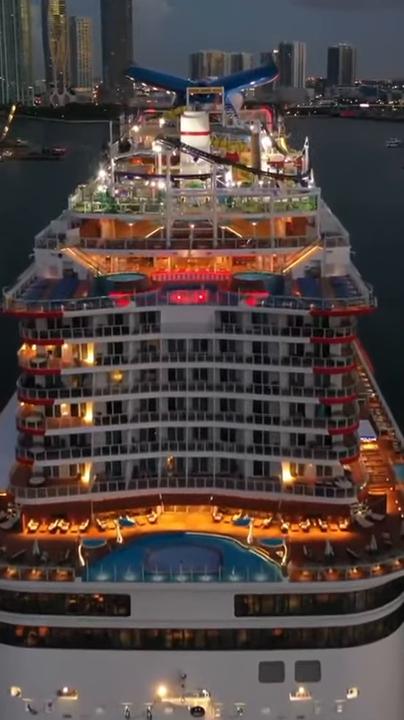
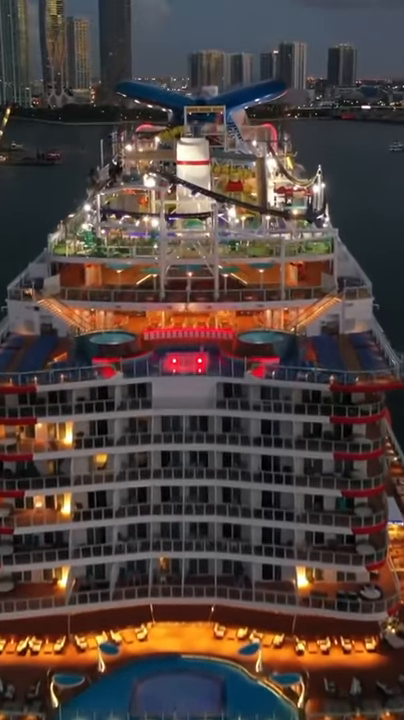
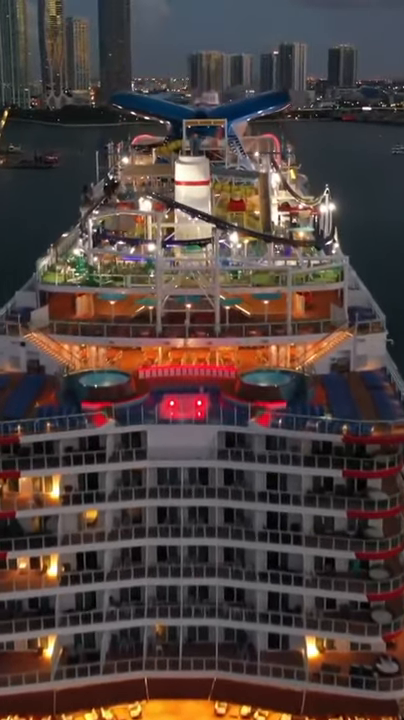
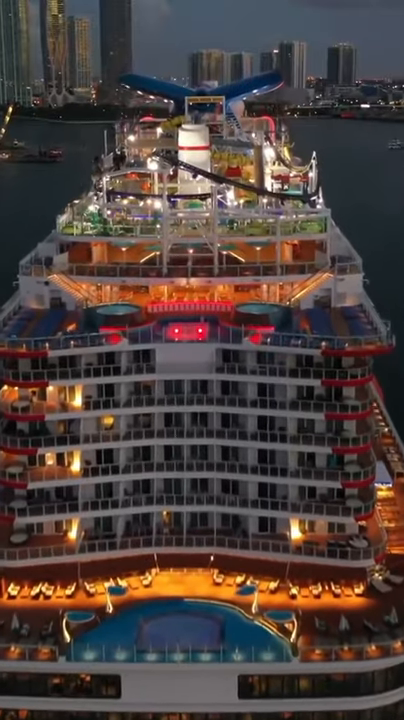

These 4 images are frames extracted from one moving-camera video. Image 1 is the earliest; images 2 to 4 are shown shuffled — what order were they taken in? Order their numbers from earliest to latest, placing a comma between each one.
4, 2, 3
